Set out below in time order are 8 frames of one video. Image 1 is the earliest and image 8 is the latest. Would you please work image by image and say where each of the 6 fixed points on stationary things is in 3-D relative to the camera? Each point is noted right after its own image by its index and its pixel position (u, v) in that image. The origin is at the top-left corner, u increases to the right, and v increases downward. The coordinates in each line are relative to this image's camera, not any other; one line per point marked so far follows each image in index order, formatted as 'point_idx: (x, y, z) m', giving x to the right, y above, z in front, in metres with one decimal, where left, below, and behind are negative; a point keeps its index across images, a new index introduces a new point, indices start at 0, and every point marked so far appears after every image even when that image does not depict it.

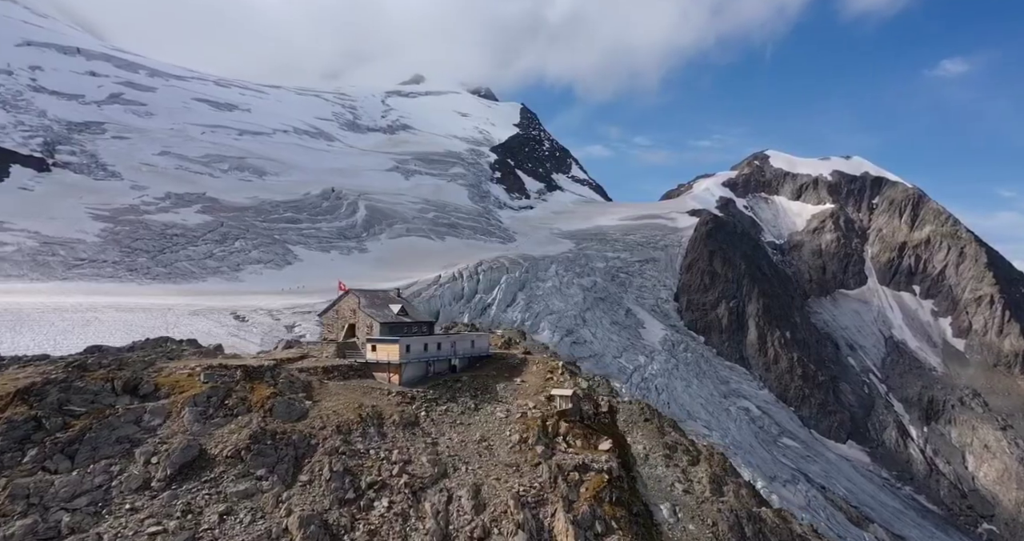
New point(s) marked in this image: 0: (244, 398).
0: (-5.8, -2.7, +11.2) m
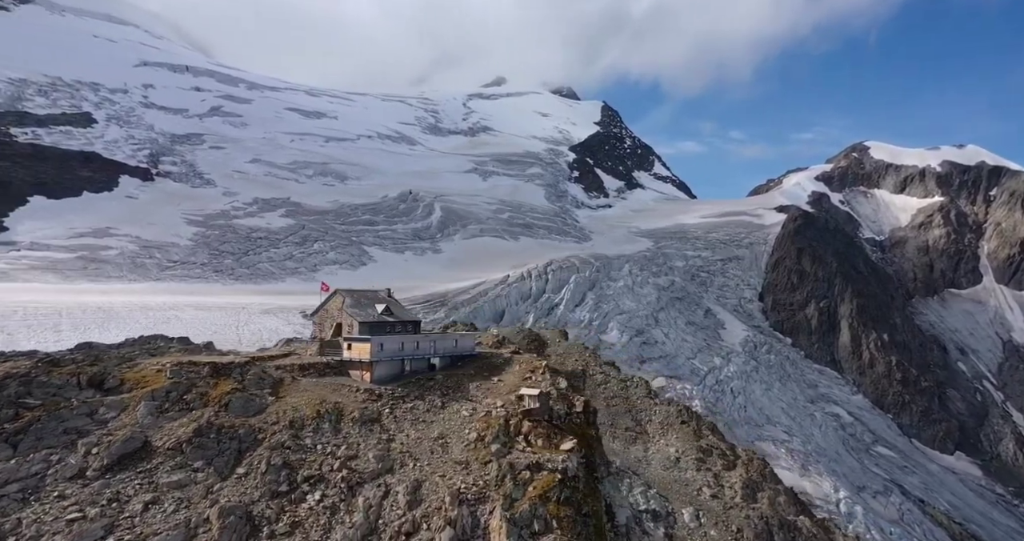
0: (-6.8, -2.7, +11.6) m
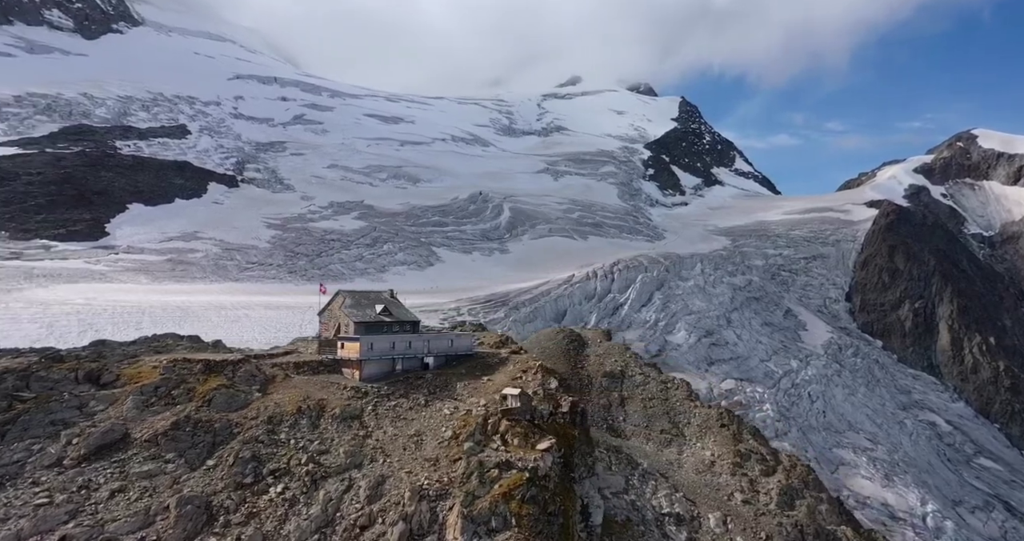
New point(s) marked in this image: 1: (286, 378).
0: (-7.4, -2.7, +12.1) m
1: (-6.0, -2.9, +14.2) m
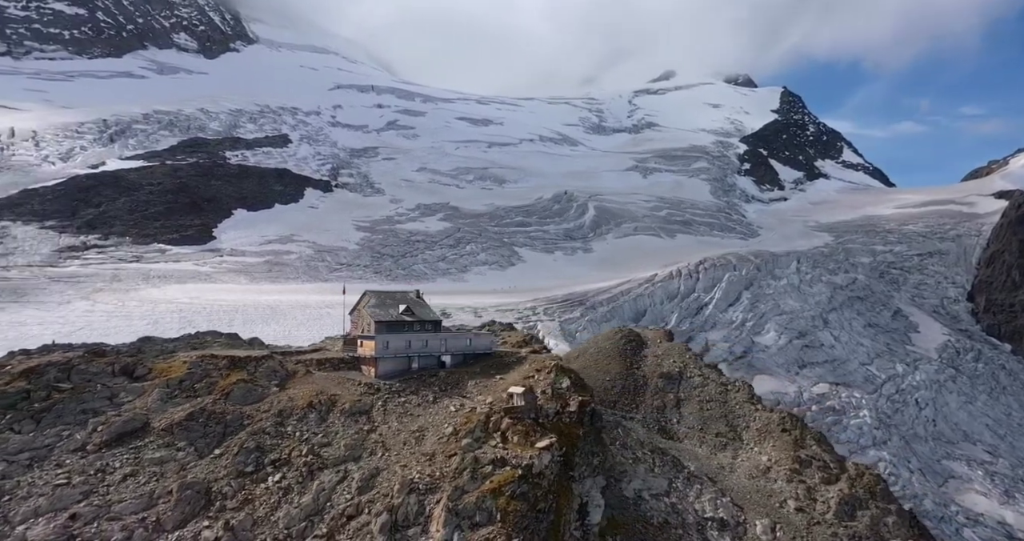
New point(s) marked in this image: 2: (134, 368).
0: (-7.3, -2.7, +12.9) m
1: (-5.7, -2.9, +14.9) m
2: (-9.4, -2.4, +13.1) m
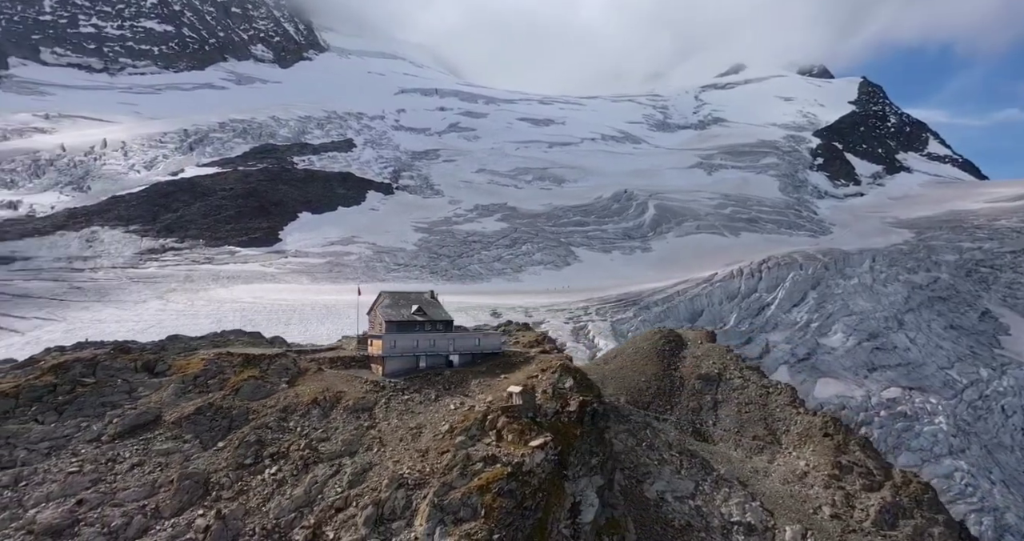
0: (-7.3, -2.8, +13.5) m
1: (-5.6, -2.9, +15.4) m
2: (-9.4, -2.5, +13.8) m
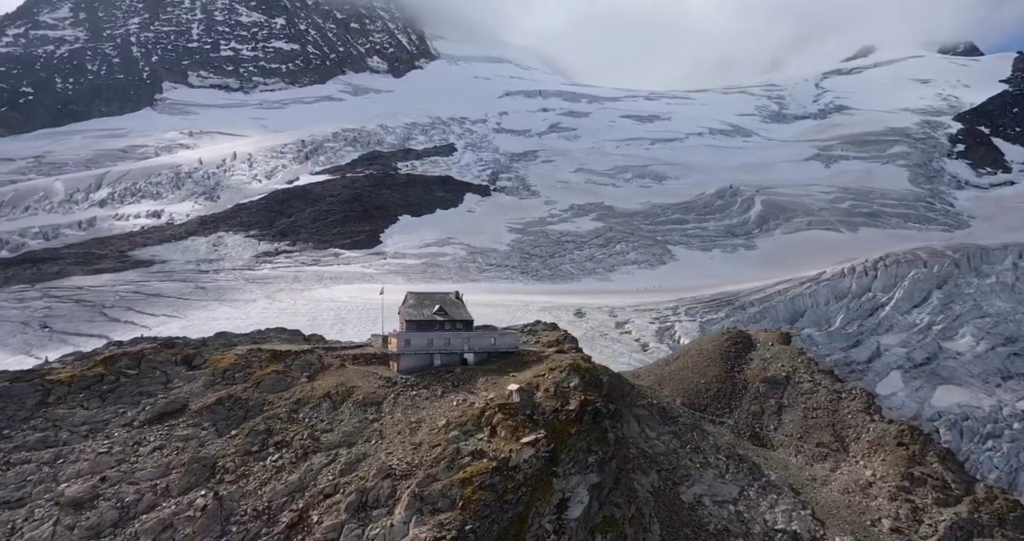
0: (-7.3, -2.9, +14.7) m
1: (-5.3, -3.0, +16.3) m
2: (-9.3, -2.6, +15.2) m
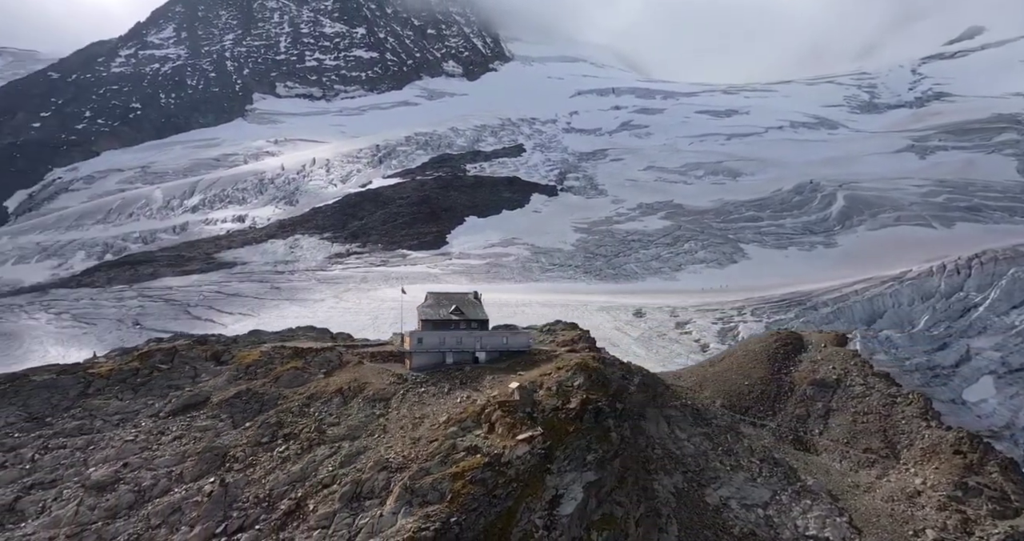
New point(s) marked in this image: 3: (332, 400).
0: (-7.1, -2.9, +15.6) m
1: (-5.1, -3.0, +17.0) m
2: (-9.1, -2.6, +16.3) m
3: (-4.8, -3.5, +14.1) m
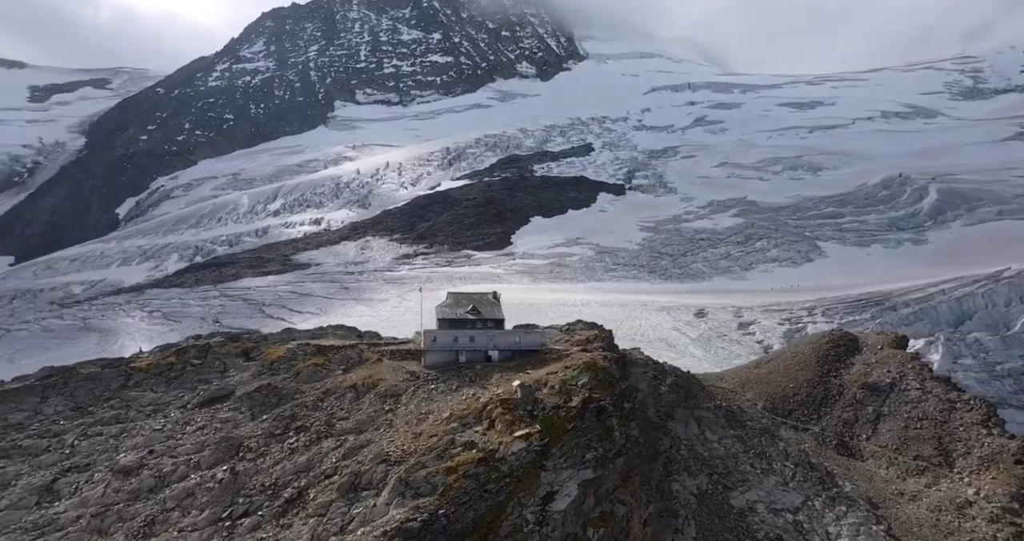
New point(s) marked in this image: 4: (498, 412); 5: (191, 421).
0: (-6.9, -3.0, +16.5) m
1: (-4.7, -3.1, +17.8) m
2: (-8.8, -2.7, +17.4) m
3: (-4.7, -3.5, +14.8) m
4: (-0.4, -3.6, +13.3) m
5: (-8.0, -3.8, +13.2) m
